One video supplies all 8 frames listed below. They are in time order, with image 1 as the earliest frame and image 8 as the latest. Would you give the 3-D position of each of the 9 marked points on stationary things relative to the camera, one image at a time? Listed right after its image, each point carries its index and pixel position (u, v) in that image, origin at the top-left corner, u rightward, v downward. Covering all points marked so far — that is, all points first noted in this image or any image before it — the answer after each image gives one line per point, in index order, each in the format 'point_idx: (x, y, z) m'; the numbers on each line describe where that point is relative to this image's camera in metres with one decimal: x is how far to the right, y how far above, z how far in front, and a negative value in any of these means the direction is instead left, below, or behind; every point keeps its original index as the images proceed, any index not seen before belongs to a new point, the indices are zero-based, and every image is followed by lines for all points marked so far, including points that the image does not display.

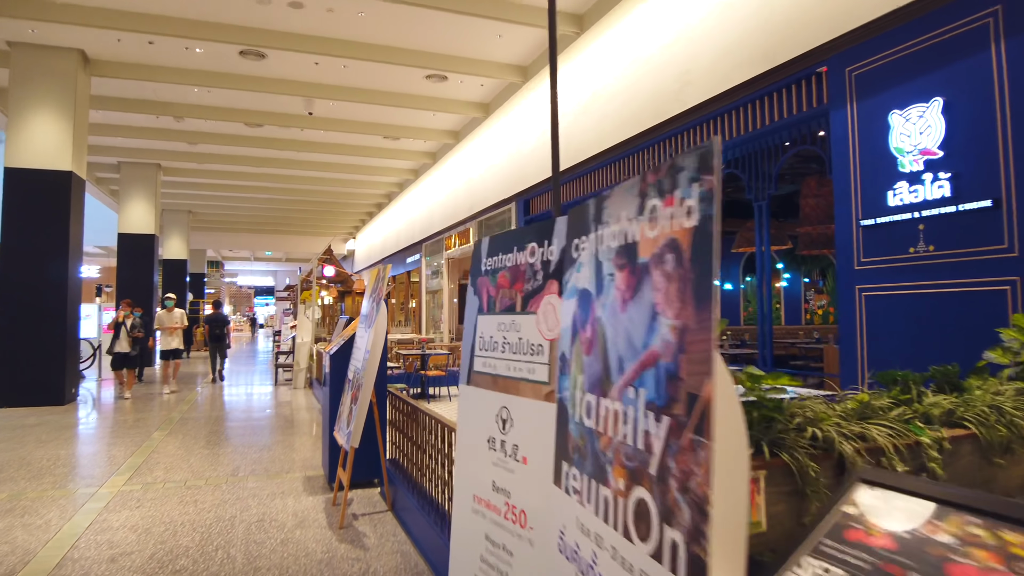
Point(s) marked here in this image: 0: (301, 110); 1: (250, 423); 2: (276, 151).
0: (-3.4, +2.9, +10.8) m
1: (-2.7, -1.4, +6.9) m
2: (-4.7, +2.7, +13.2) m
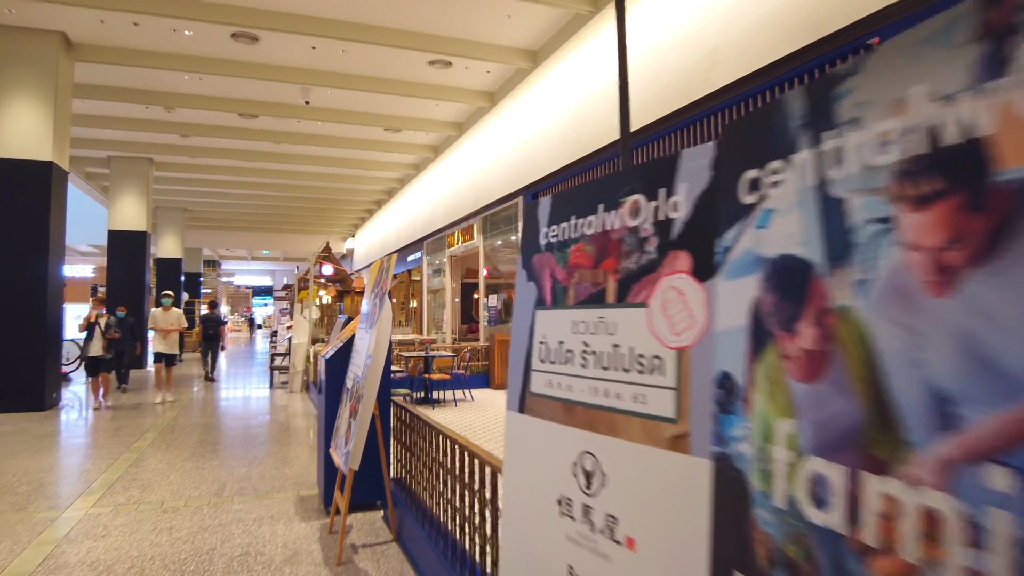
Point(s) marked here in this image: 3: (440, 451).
0: (-3.3, +2.9, +10.3) m
1: (-2.6, -1.3, +6.4) m
2: (-4.5, +2.7, +12.7) m
3: (-0.3, -0.8, +3.1) m
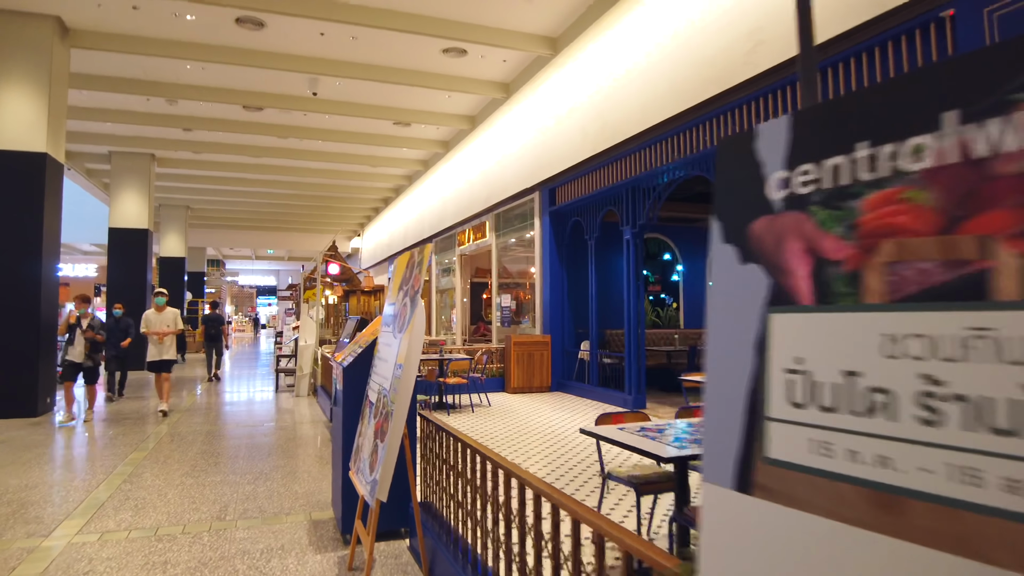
0: (-3.1, +2.9, +9.8) m
1: (-2.4, -1.3, +5.9) m
2: (-4.3, +2.7, +12.2) m
3: (-0.1, -0.7, +2.6) m
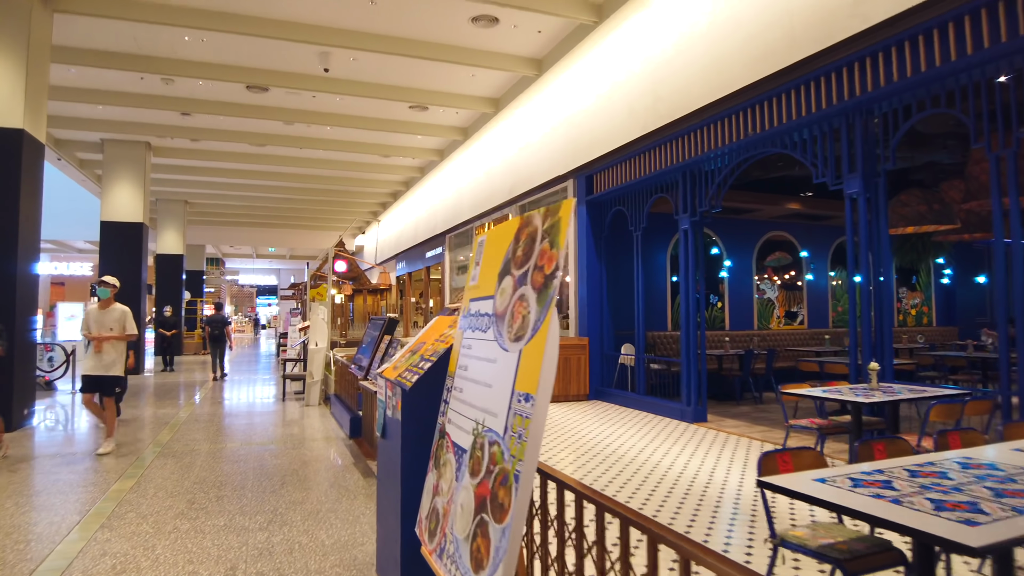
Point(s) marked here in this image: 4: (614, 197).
0: (-2.6, +3.0, +8.9) m
1: (-2.0, -1.3, +5.0) m
2: (-3.9, +2.8, +11.3) m
3: (+0.3, -0.7, +1.7) m
4: (+1.3, +1.1, +8.3) m
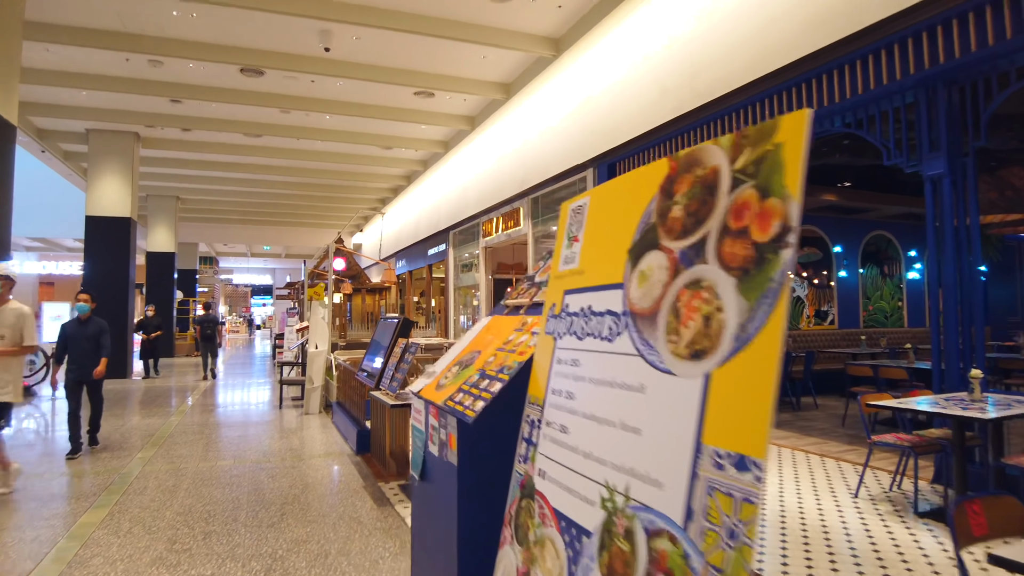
0: (-2.5, +3.0, +8.2) m
1: (-1.7, -1.3, +4.4) m
2: (-3.7, +2.8, +10.6) m
3: (+0.5, -0.7, +1.1) m
4: (+1.4, +1.2, +7.7) m
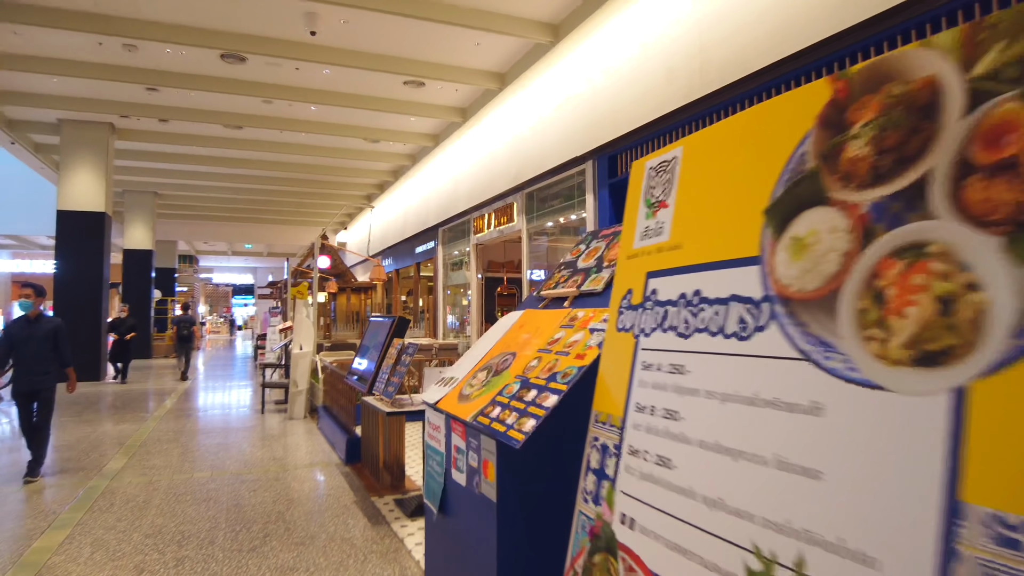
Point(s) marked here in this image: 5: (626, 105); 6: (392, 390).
0: (-2.5, +3.0, +7.8) m
1: (-1.7, -1.2, +4.0) m
2: (-3.8, +2.8, +10.2) m
3: (+0.6, -0.6, +0.7) m
4: (+1.4, +1.2, +7.3) m
5: (+1.2, +1.9, +7.0) m
6: (-0.6, -0.5, +3.6) m
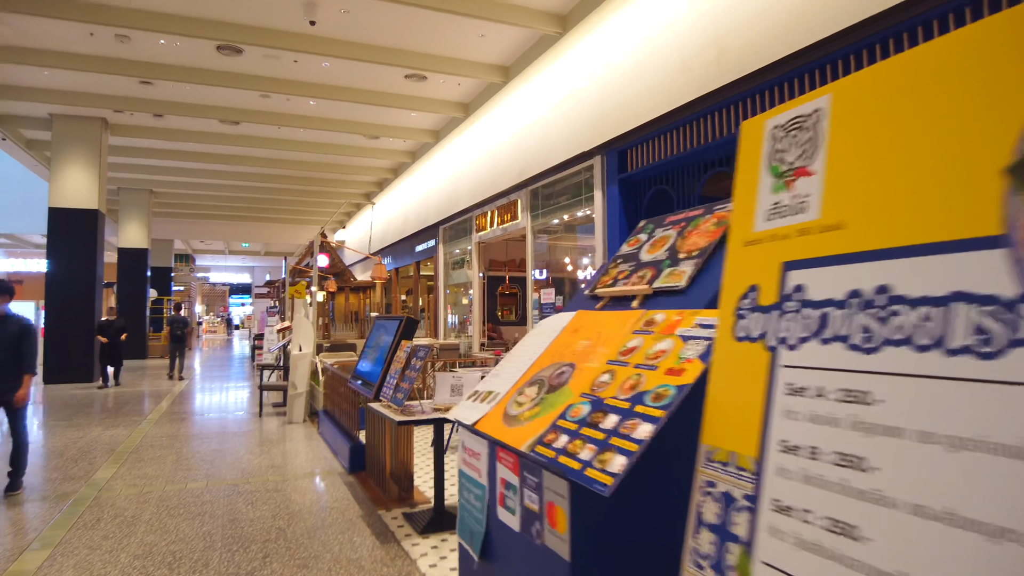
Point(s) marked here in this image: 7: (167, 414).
0: (-2.4, +3.0, +7.6) m
1: (-1.6, -1.2, +3.7) m
2: (-3.8, +2.8, +9.9) m
3: (+0.8, -0.6, +0.5) m
4: (+1.5, +1.2, +7.1) m
5: (+1.3, +1.9, +6.7) m
6: (-0.5, -0.5, +3.3) m
7: (-4.0, -1.5, +7.8) m
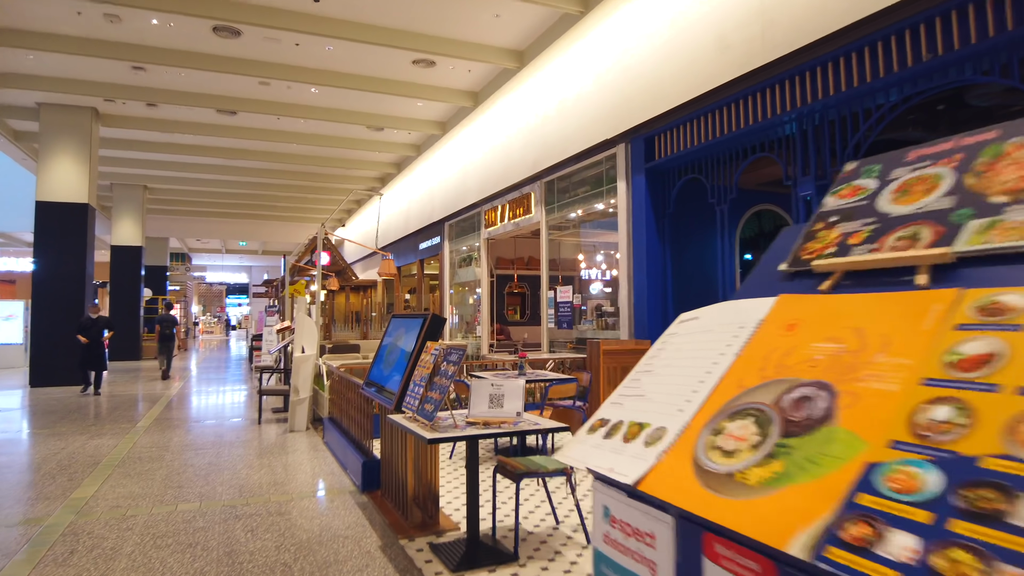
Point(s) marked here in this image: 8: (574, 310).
0: (-2.2, +3.1, +7.0) m
1: (-1.4, -1.2, +3.2) m
2: (-3.6, +2.9, +9.4) m
3: (+1.0, -0.6, 0.0) m
4: (+1.7, +1.2, +6.6) m
5: (+1.5, +2.0, +6.2) m
6: (-0.3, -0.5, +2.8) m
7: (-3.8, -1.4, +7.3) m
8: (+0.8, -0.3, +8.5) m
